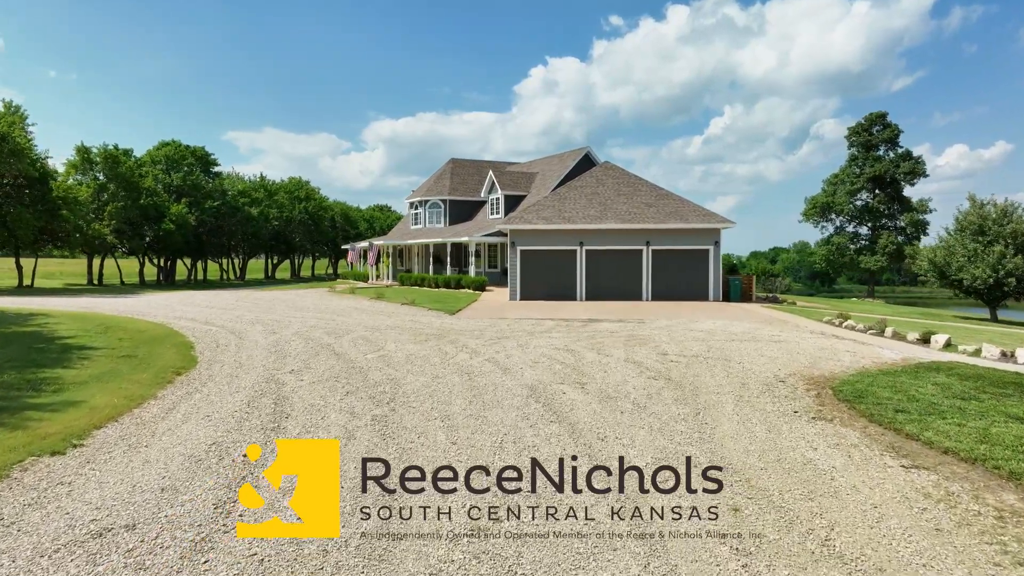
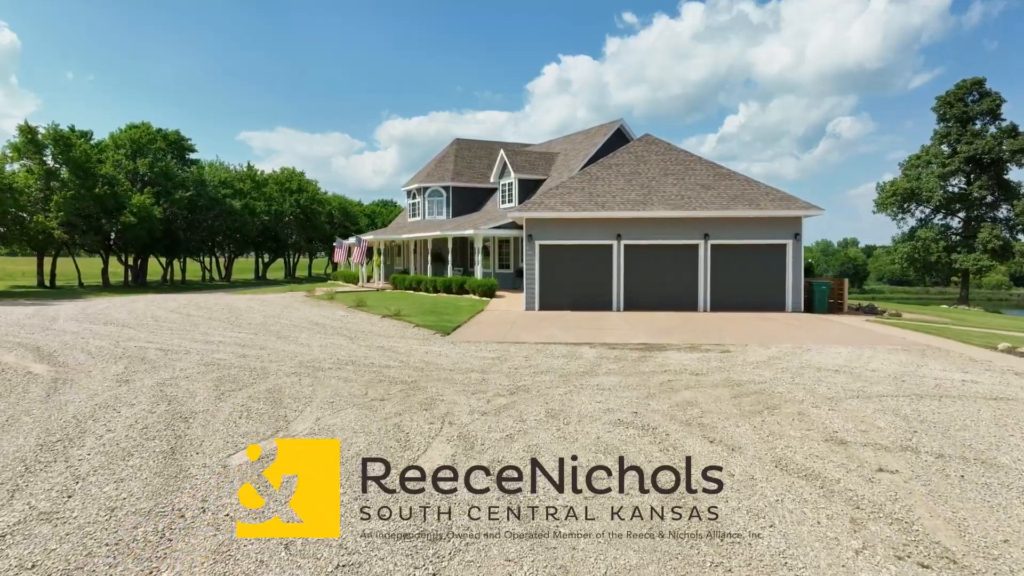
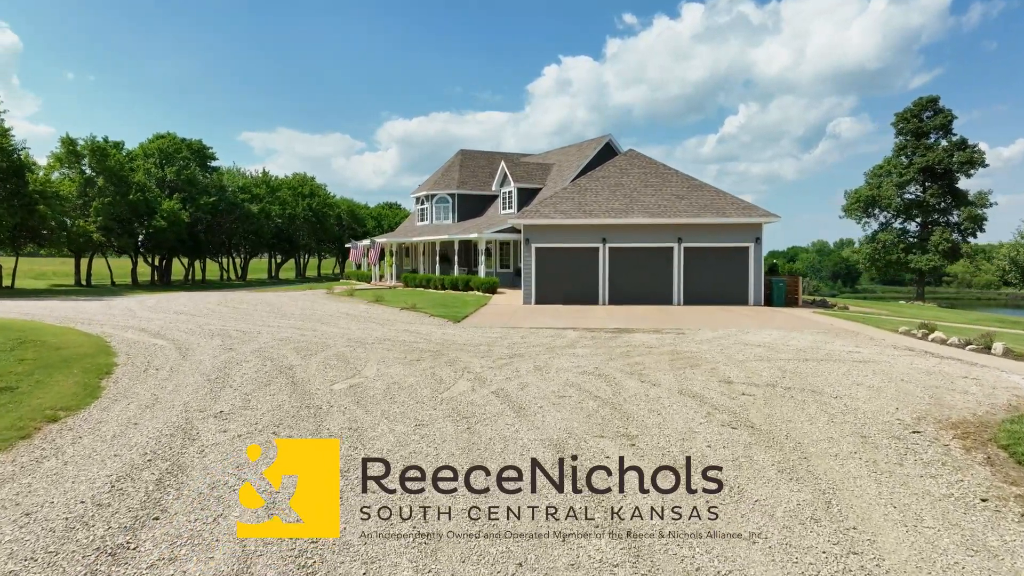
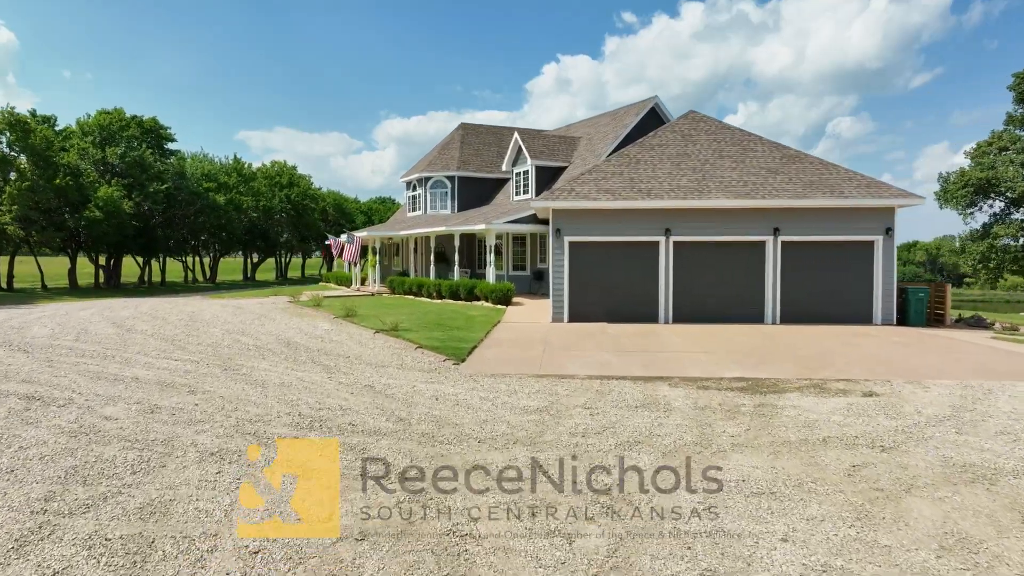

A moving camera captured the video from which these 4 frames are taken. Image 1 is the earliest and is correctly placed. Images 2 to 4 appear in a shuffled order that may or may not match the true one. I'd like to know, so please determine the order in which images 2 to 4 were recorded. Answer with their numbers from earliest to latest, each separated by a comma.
3, 2, 4
